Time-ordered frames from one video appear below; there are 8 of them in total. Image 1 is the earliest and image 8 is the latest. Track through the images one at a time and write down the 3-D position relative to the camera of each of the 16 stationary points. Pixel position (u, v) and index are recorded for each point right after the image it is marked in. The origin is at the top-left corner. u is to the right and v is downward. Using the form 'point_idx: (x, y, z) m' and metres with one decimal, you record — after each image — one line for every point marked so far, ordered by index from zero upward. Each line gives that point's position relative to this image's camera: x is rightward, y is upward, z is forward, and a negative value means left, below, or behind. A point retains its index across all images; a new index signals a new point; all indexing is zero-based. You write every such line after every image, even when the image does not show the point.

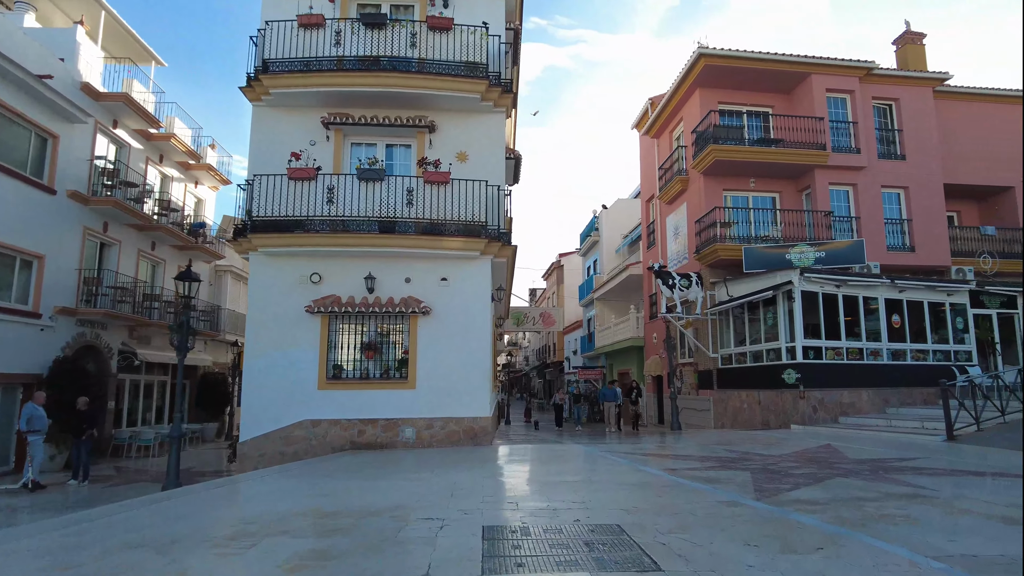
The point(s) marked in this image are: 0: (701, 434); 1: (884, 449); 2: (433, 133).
0: (+4.1, -3.2, +14.4) m
1: (+6.1, -2.7, +10.8) m
2: (-1.5, +2.9, +12.2) m
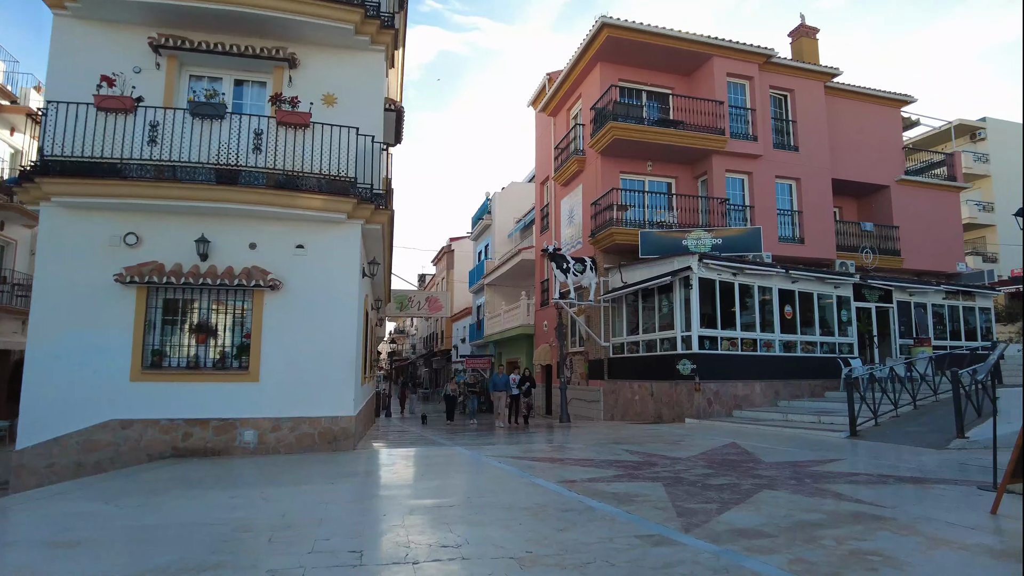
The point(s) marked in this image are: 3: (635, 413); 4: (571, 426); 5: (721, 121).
0: (+1.6, -2.9, +13.2) m
1: (+4.2, -2.4, +10.0) m
2: (-3.3, +3.4, +10.0) m
3: (+3.2, -3.2, +16.8) m
4: (+1.6, -3.4, +16.2) m
5: (+6.1, +5.0, +19.5) m
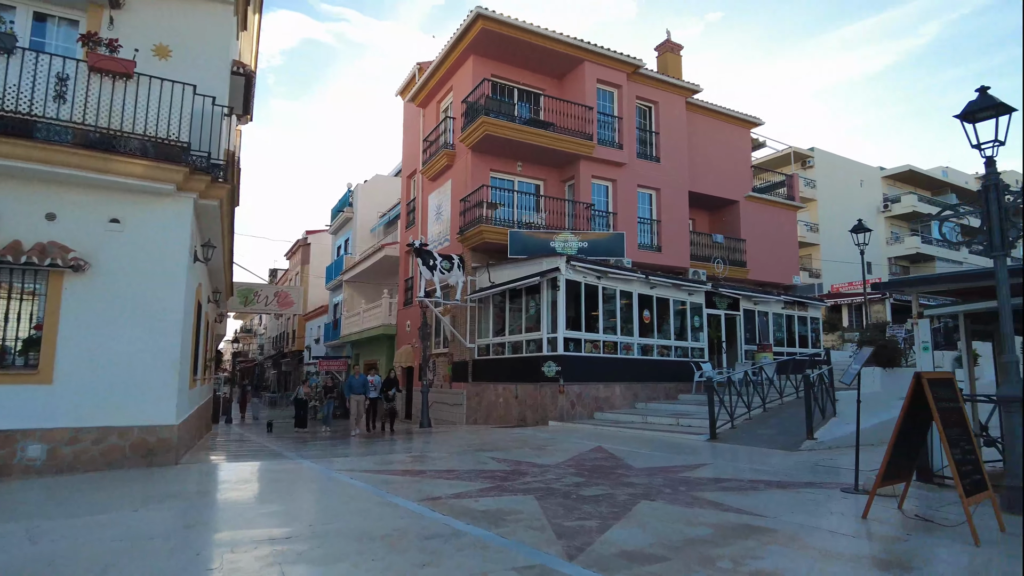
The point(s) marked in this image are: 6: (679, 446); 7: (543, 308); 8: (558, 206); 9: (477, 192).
0: (-1.0, -2.8, +12.5) m
1: (+2.2, -2.5, +9.9) m
2: (-5.1, +3.6, +8.4) m
3: (-0.3, -3.2, +16.3) m
4: (-1.7, -3.4, +15.4) m
5: (+2.3, +4.9, +19.7) m
6: (+2.8, -2.6, +10.9) m
7: (+0.8, -0.5, +15.4) m
8: (+1.3, +2.5, +19.4) m
9: (-1.0, +2.7, +18.1) m
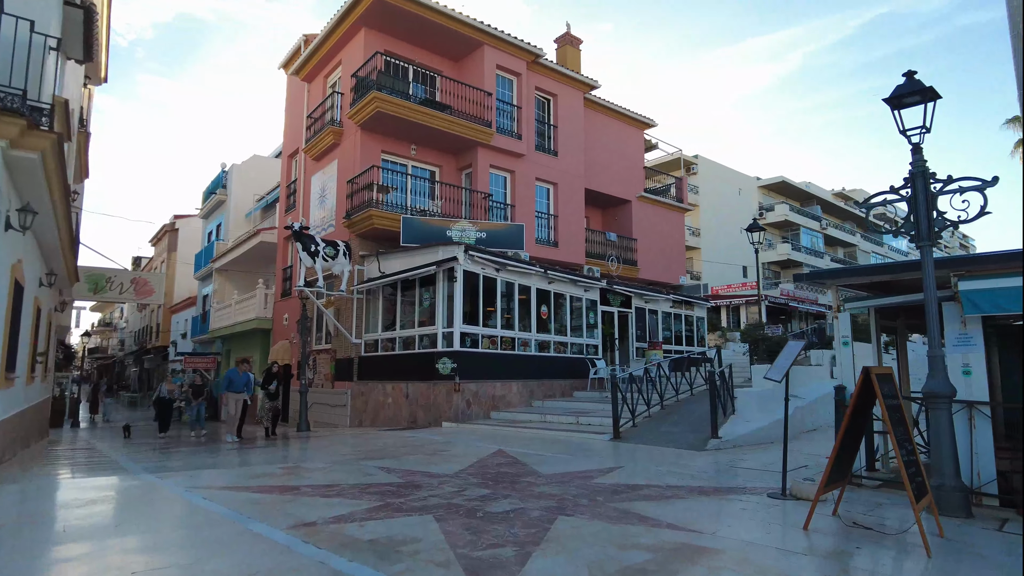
0: (-2.9, -2.6, +11.2) m
1: (+0.7, -2.3, +9.1) m
2: (-6.1, +3.9, +6.5) m
3: (-2.9, -3.0, +15.1) m
4: (-4.1, -3.1, +13.9) m
5: (-0.7, +5.1, +18.8) m
6: (+1.1, -2.5, +10.2) m
7: (-1.6, -0.3, +14.3) m
8: (-1.7, +2.7, +18.4) m
9: (-3.7, +2.9, +16.7) m
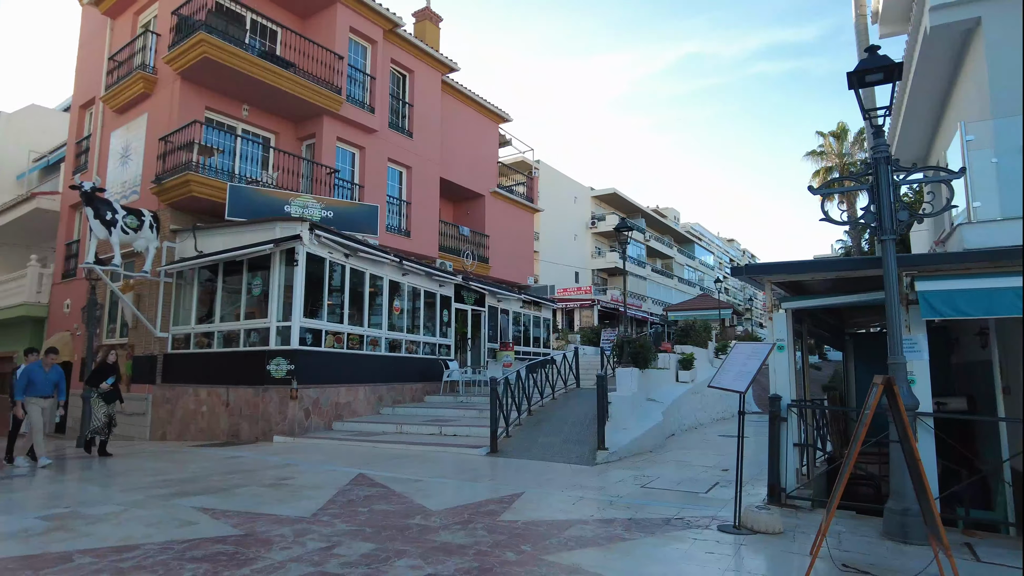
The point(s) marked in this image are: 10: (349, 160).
0: (-4.9, -2.3, +8.5) m
1: (-0.8, -2.2, +7.5) m
2: (-6.4, +4.3, +3.2) m
3: (-5.8, -2.6, +12.3) m
4: (-6.7, -2.8, +10.9) m
5: (-4.4, +5.3, +16.5) m
6: (-0.7, -2.3, +8.7) m
7: (-4.3, 0.0, +12.0) m
8: (-5.4, +3.0, +15.8) m
9: (-6.9, +3.3, +13.7) m
10: (-4.3, +3.4, +17.3) m
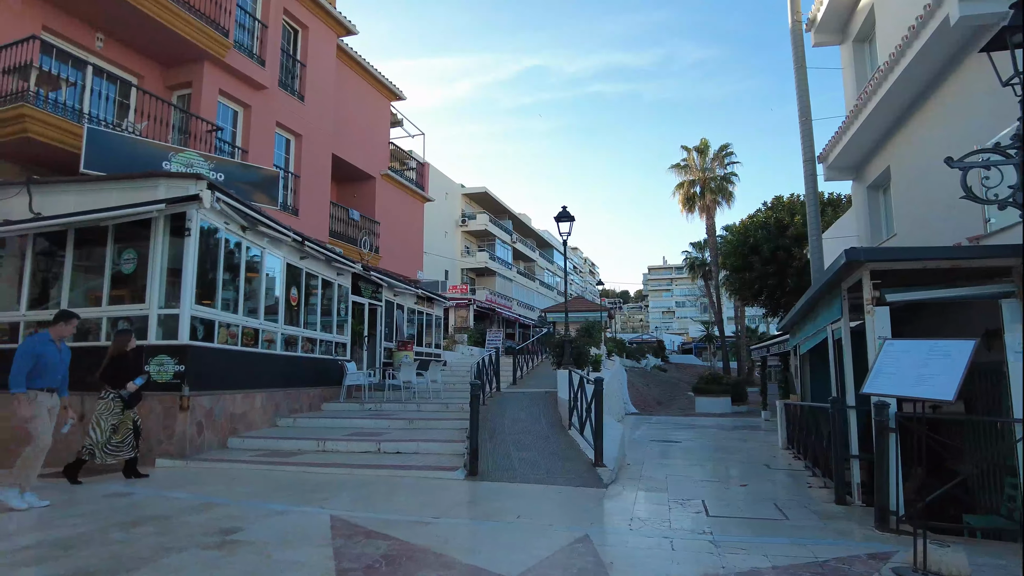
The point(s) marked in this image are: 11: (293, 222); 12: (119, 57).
0: (-4.8, -2.0, +5.7) m
1: (-0.7, -2.0, +5.7) m
2: (-4.8, +4.7, +0.2) m
3: (-6.7, -2.3, +9.1) m
4: (-7.2, -2.4, +7.5) m
5: (-6.0, +5.6, +13.7) m
6: (-0.8, -2.1, +6.9) m
7: (-5.0, +0.3, +9.2) m
8: (-6.9, +3.3, +12.7) m
9: (-7.8, +3.7, +10.3) m
10: (-6.2, +3.7, +14.4) m
11: (-5.3, +1.6, +15.9) m
12: (-7.5, +4.4, +12.6) m
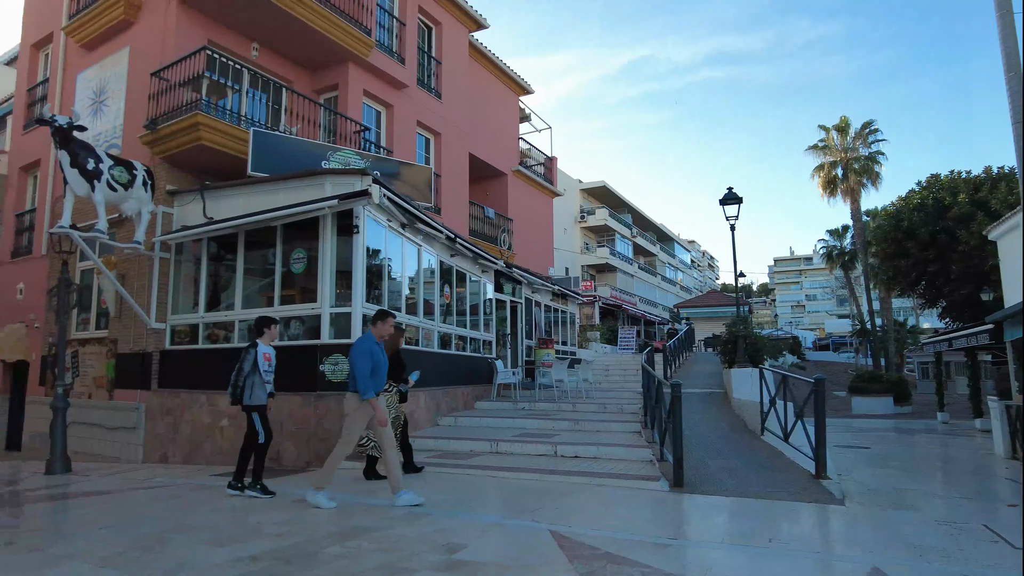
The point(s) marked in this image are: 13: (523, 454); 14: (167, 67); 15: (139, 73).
0: (-3.0, -2.0, +5.7) m
1: (+1.1, -1.9, +5.0) m
2: (-4.0, +4.6, +0.3) m
3: (-4.2, -2.3, +9.4) m
4: (-5.0, -2.4, +7.9) m
5: (-3.0, +5.6, +13.7) m
6: (+1.2, -2.0, +6.1) m
7: (-2.7, +0.3, +9.1) m
8: (-4.0, +3.3, +12.9) m
9: (-5.3, +3.6, +10.7) m
10: (-3.0, +3.7, +14.5) m
11: (-1.9, +1.6, +15.8) m
12: (-4.7, +4.4, +12.9) m
13: (+0.1, -2.2, +8.6) m
14: (-5.5, +3.6, +10.7) m
15: (-6.5, +3.7, +11.4) m
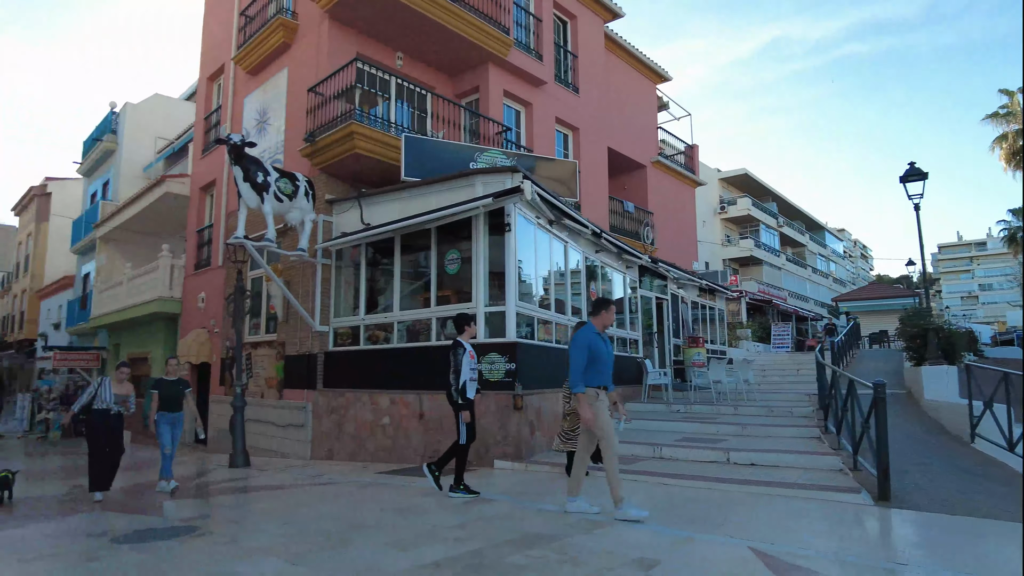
0: (-1.5, -2.0, +5.8) m
1: (+2.4, -1.8, +4.3) m
2: (-3.7, +4.6, +0.7) m
3: (-2.0, -2.3, +9.6) m
4: (-3.0, -2.5, +8.3) m
5: (-0.2, +5.6, +13.7) m
6: (+2.7, -1.9, +5.4) m
7: (-0.6, +0.3, +9.1) m
8: (-1.2, +3.3, +13.1) m
9: (-2.9, +3.6, +11.1) m
10: (+0.1, +3.7, +14.5) m
11: (+1.5, +1.7, +15.5) m
12: (-1.9, +4.3, +13.2) m
13: (+2.1, -2.1, +8.0) m
14: (-3.1, +3.5, +11.2) m
15: (-4.0, +3.6, +12.1) m
